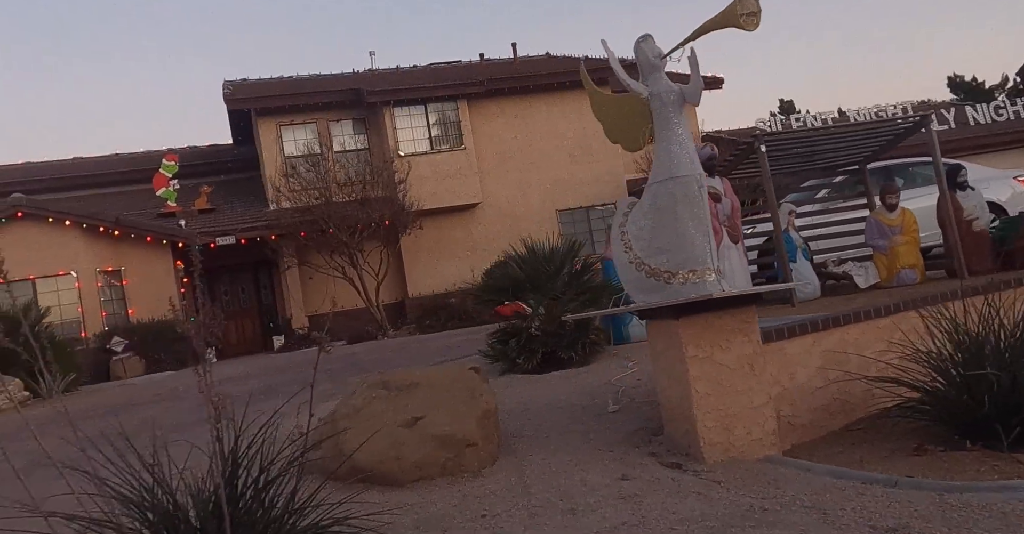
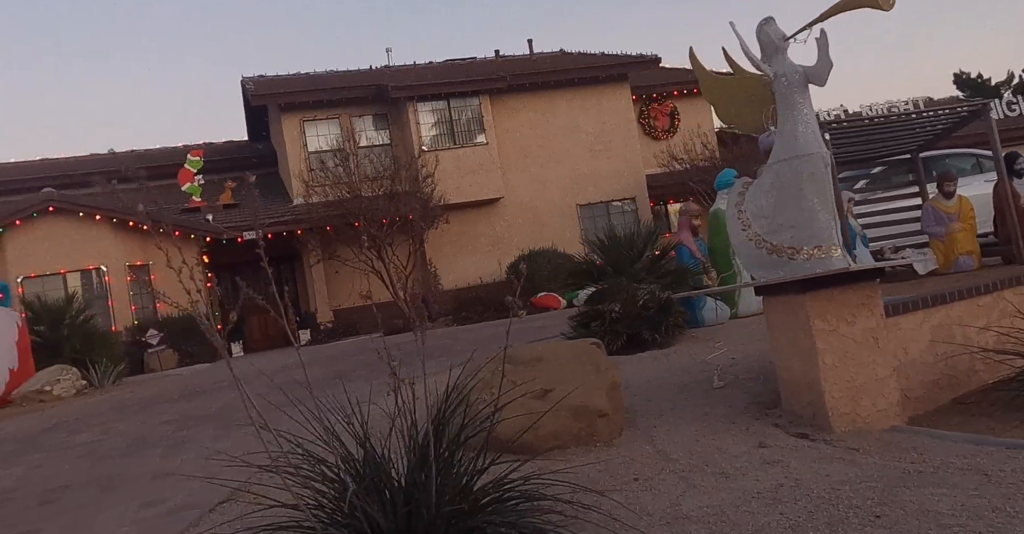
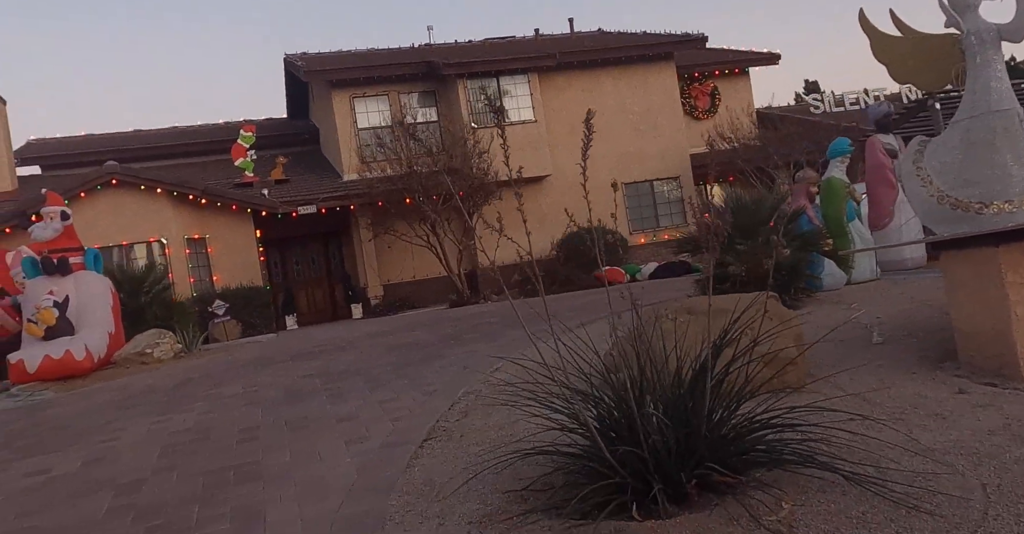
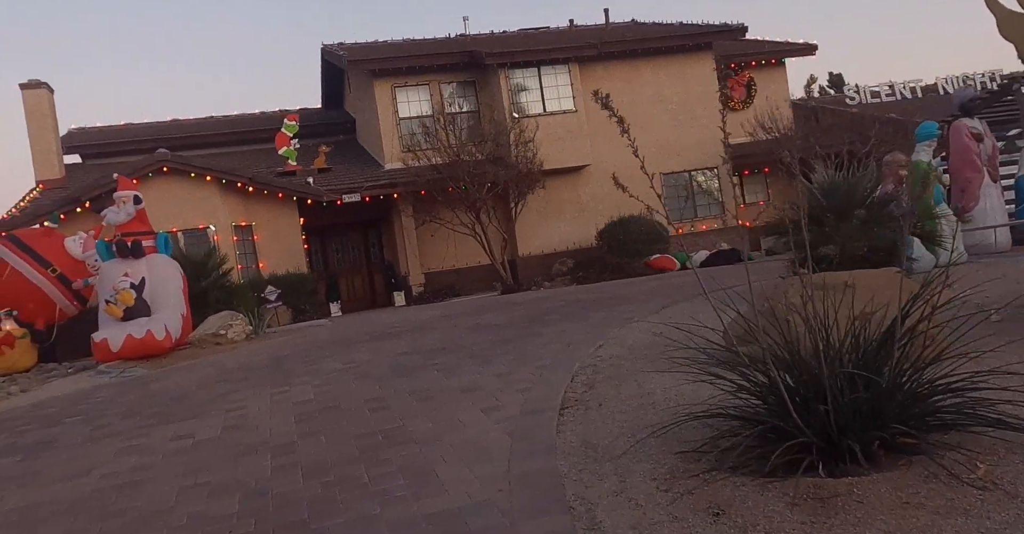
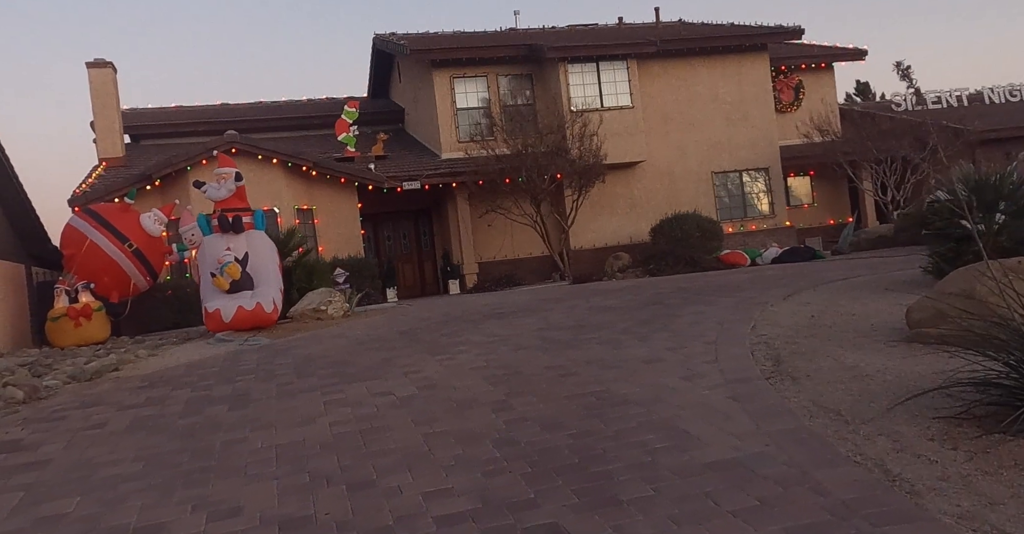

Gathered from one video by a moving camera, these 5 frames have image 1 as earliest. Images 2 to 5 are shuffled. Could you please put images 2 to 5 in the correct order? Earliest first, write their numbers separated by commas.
2, 3, 4, 5
